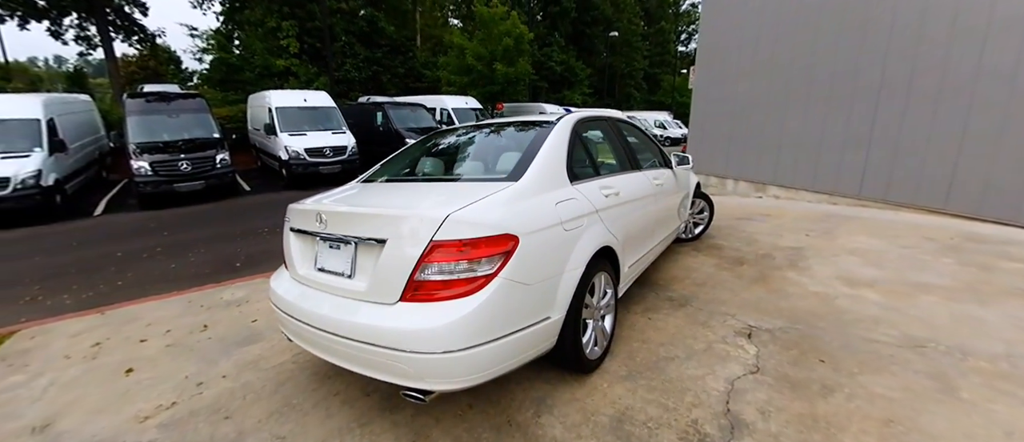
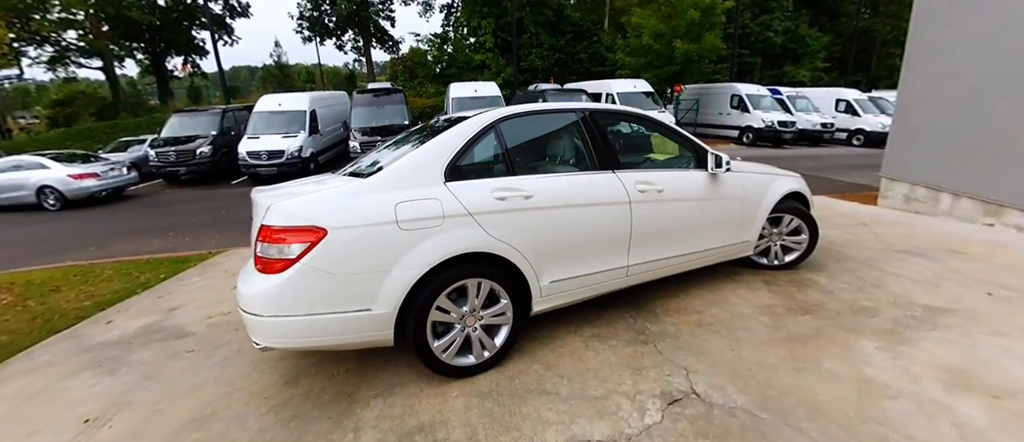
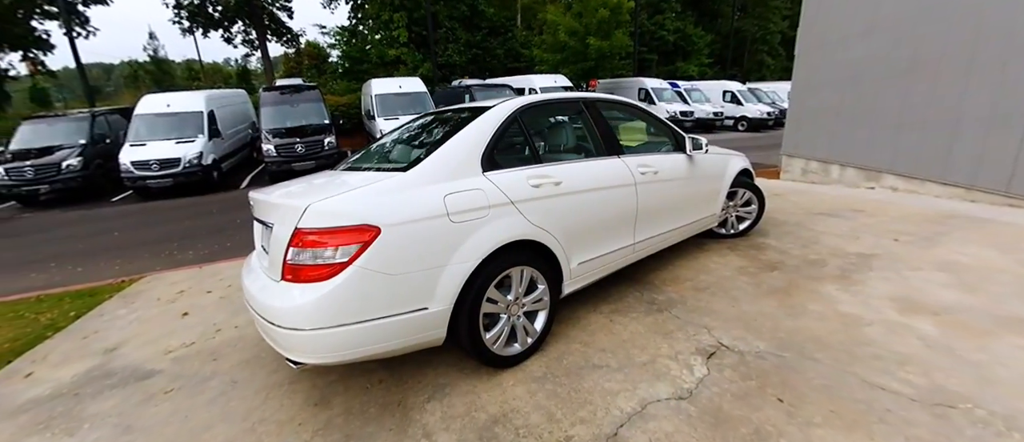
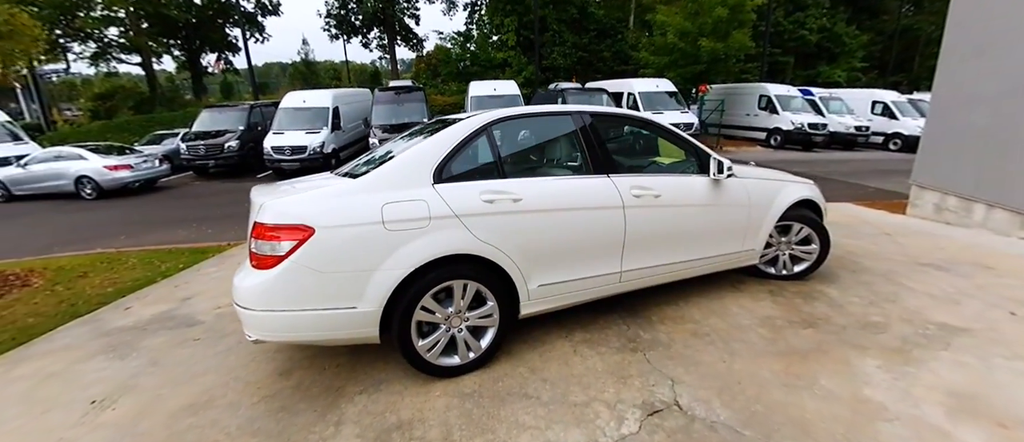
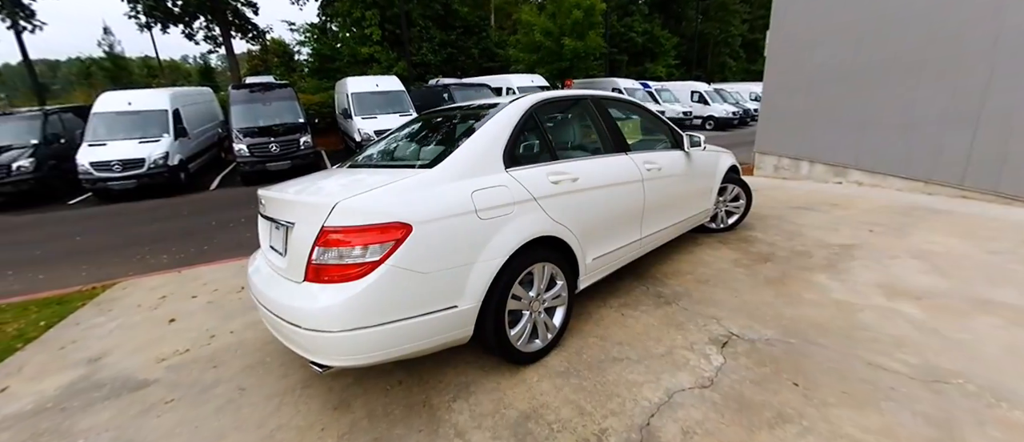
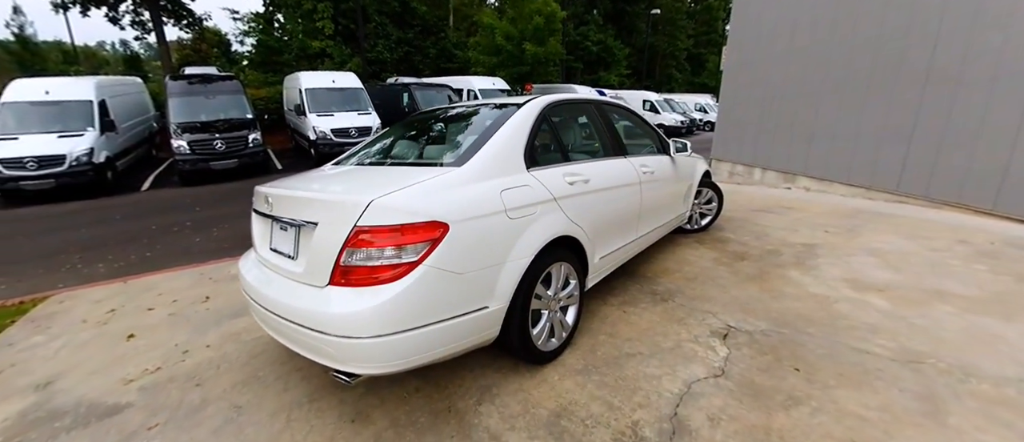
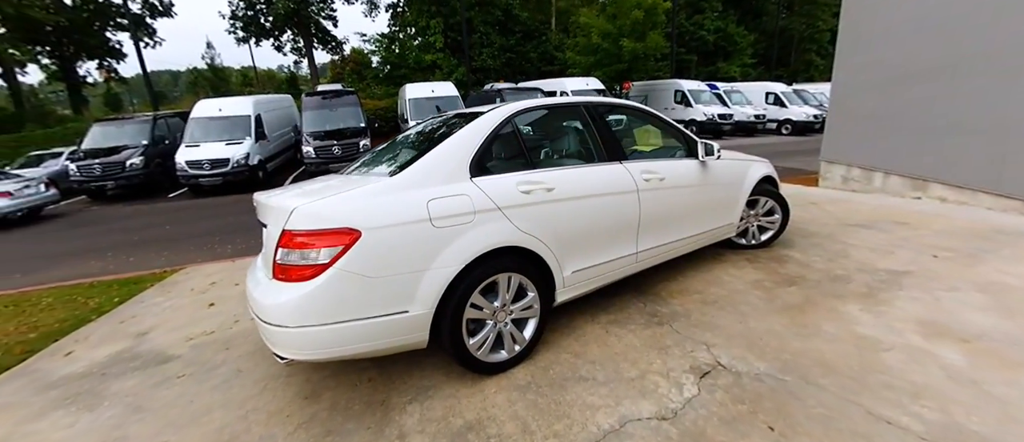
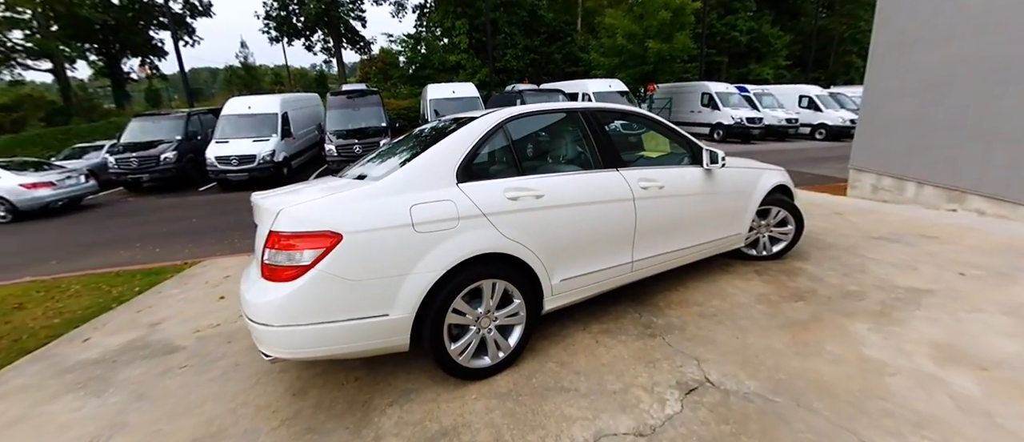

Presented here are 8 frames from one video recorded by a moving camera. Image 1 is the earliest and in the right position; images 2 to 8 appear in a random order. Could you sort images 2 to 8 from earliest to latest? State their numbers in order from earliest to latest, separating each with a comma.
6, 5, 3, 7, 8, 2, 4
